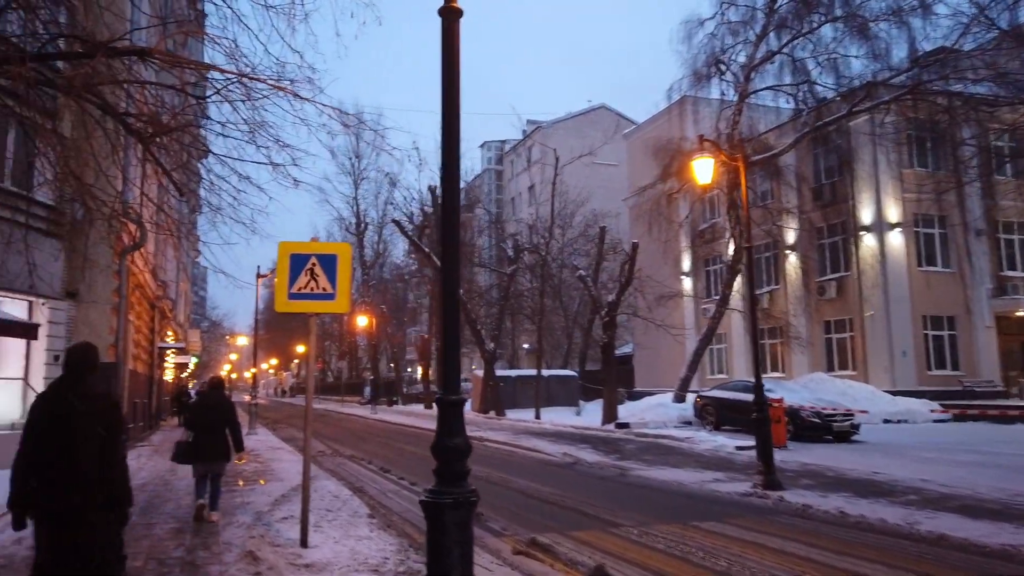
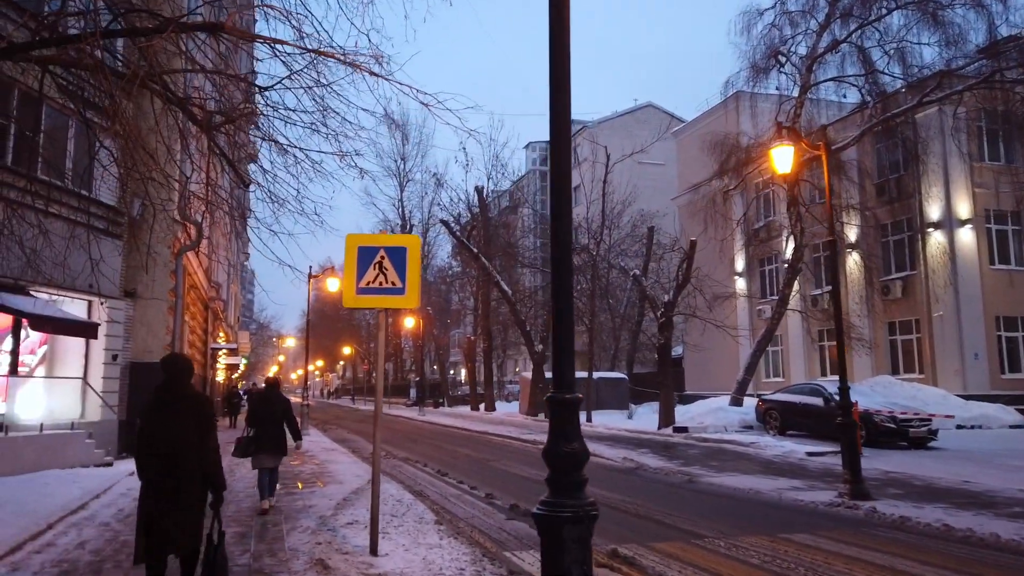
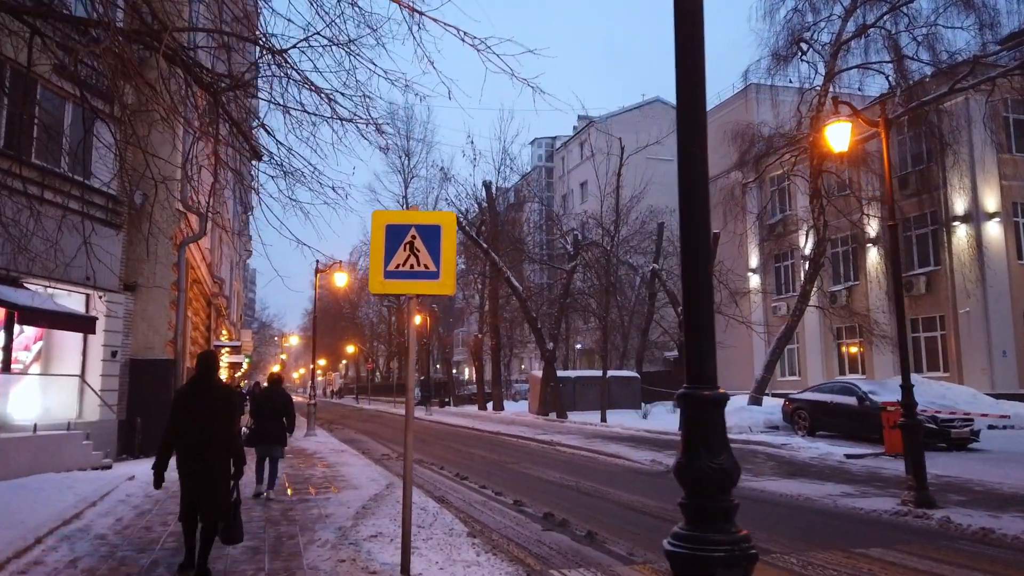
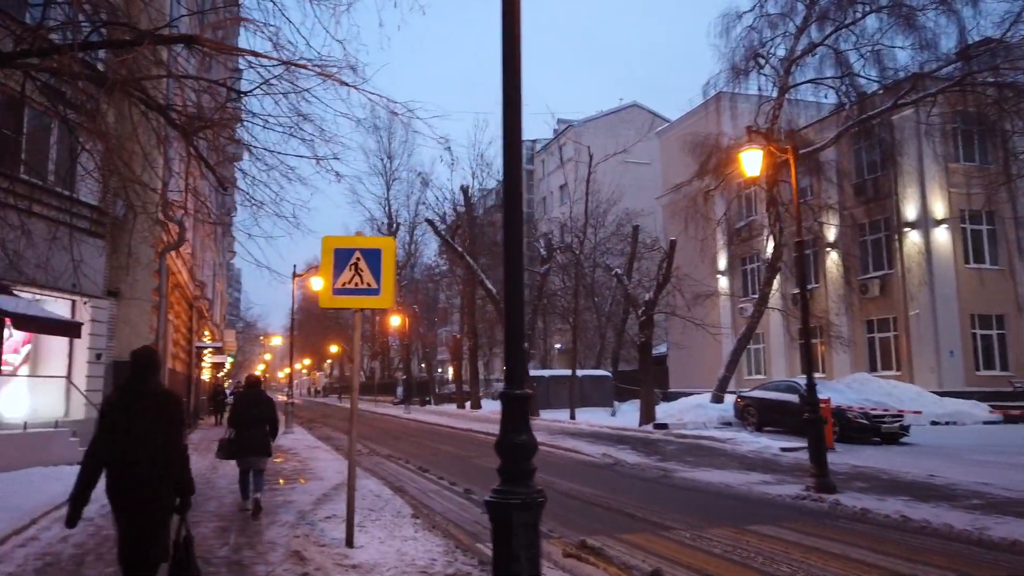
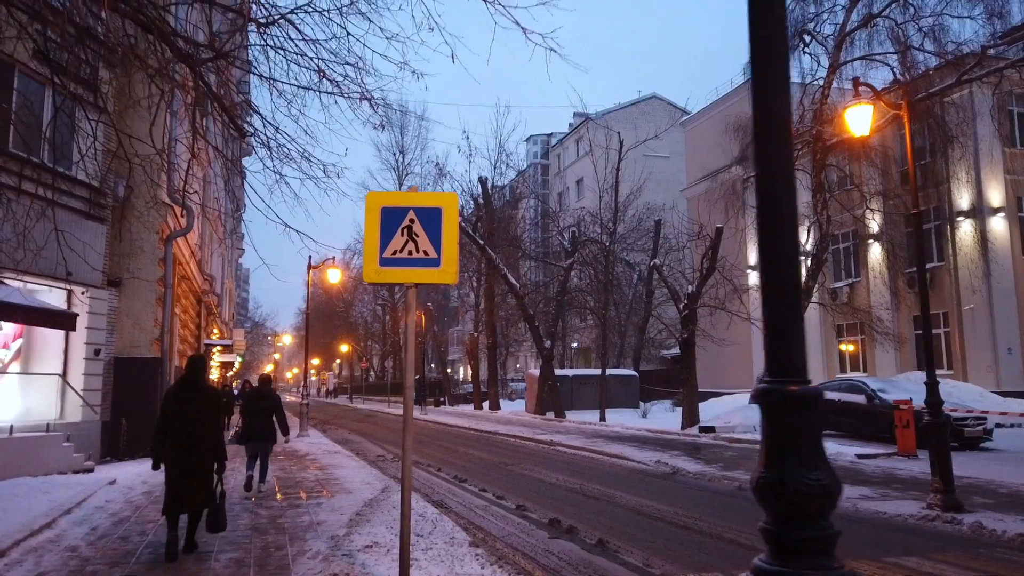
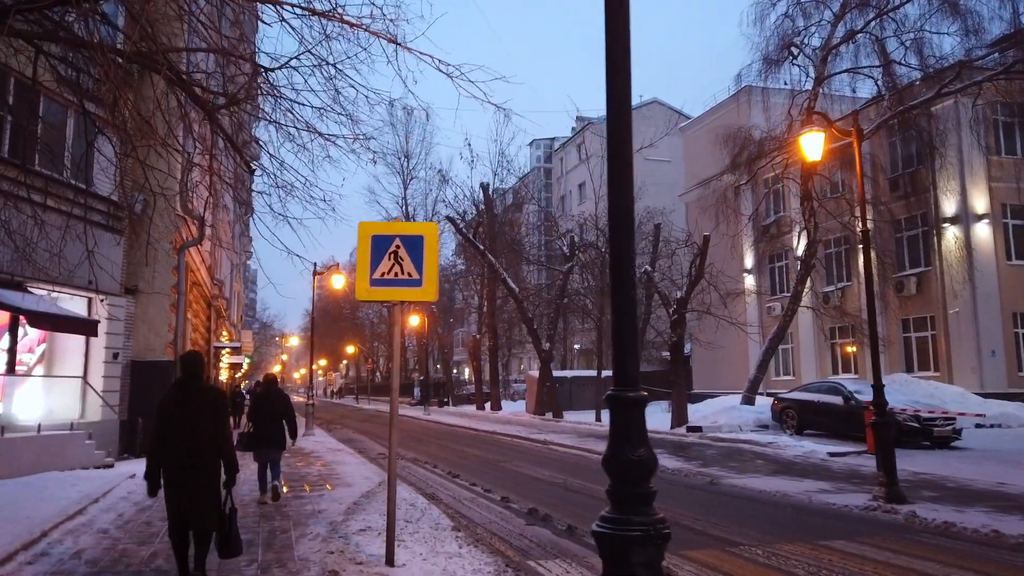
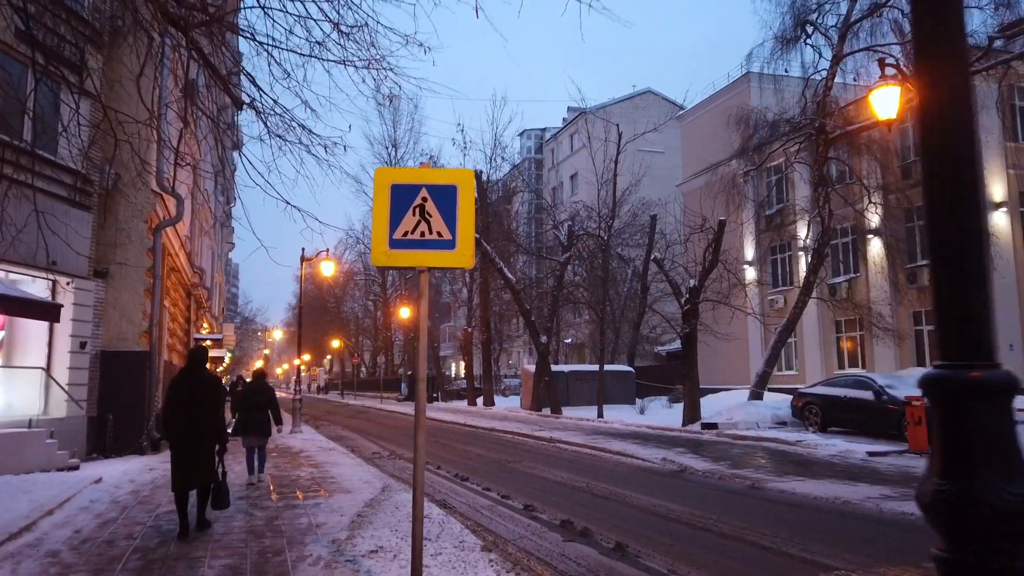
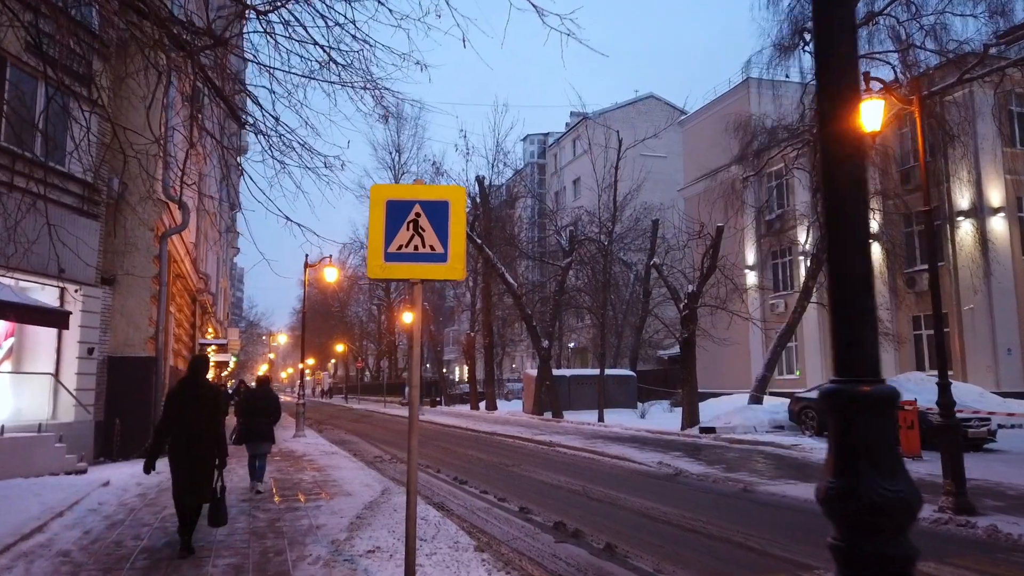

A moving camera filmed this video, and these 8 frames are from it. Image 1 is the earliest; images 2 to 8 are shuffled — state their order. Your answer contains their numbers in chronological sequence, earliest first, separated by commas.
4, 2, 6, 3, 5, 8, 7
